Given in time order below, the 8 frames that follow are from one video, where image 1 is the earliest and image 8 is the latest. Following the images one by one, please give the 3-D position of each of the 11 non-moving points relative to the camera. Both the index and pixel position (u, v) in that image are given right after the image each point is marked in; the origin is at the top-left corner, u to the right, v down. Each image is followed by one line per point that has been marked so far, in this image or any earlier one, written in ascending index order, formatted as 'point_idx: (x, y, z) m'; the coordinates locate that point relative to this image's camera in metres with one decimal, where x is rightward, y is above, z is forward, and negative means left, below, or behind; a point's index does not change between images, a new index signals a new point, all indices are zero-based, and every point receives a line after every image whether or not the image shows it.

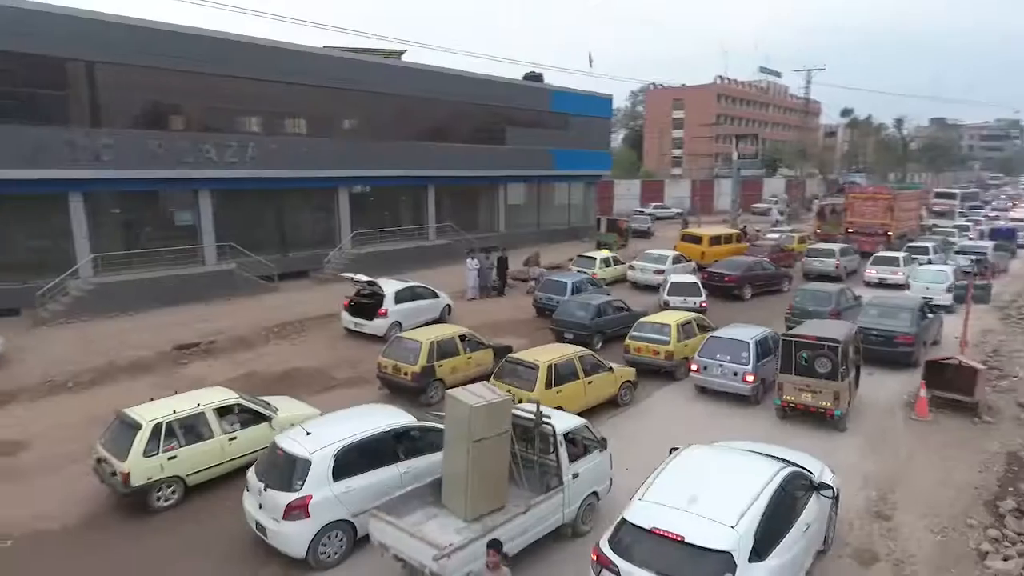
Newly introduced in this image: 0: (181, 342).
0: (-7.8, -1.3, +15.0) m
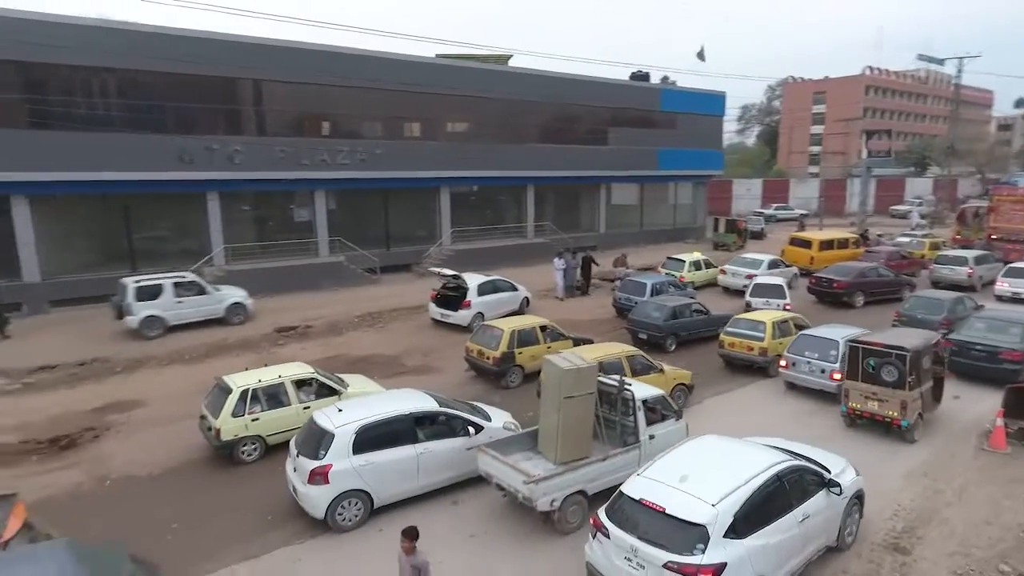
0: (-6.2, -1.0, +17.1) m
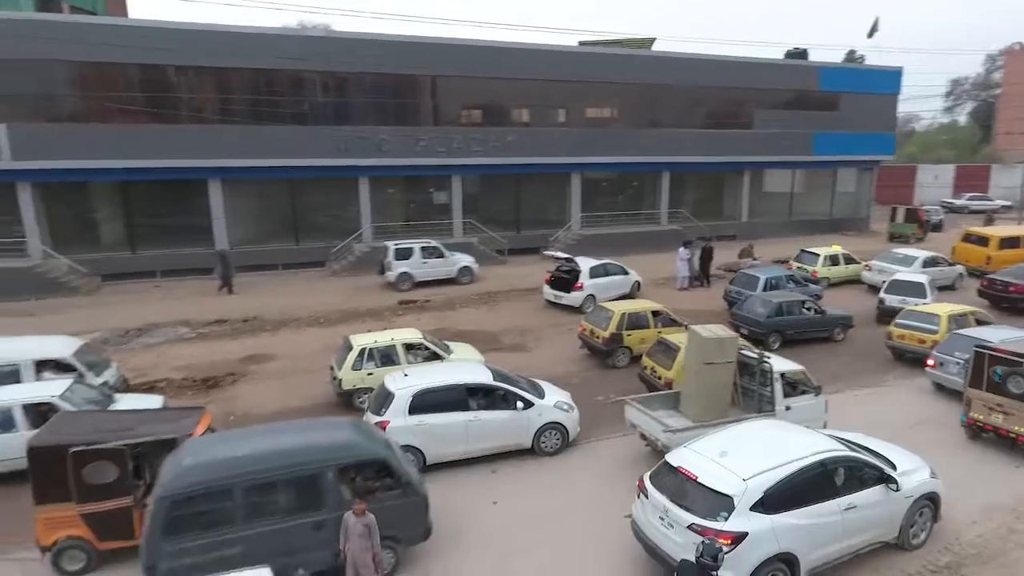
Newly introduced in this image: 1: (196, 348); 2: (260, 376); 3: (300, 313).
0: (-3.2, -0.3, +19.1) m
1: (-7.8, -1.5, +15.6) m
2: (-5.6, -2.0, +14.1) m
3: (-6.0, -0.7, +17.9) m
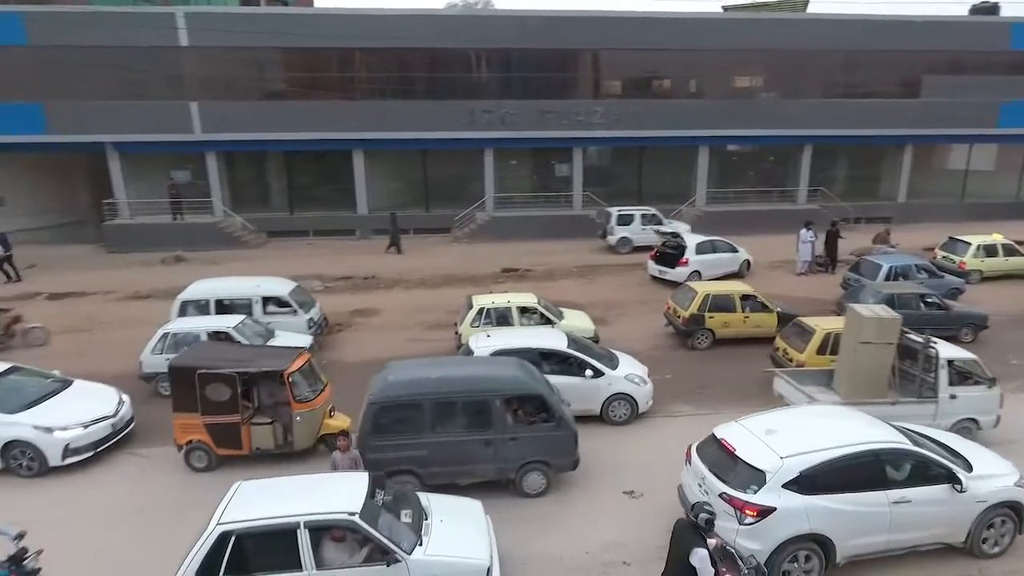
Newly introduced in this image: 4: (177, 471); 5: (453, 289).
0: (0.0, +0.7, +20.1) m
1: (-5.5, -0.3, +18.0) m
2: (-3.8, -1.0, +16.1) m
3: (-3.1, +0.4, +19.7) m
4: (-6.0, -3.2, +11.2) m
5: (-1.8, -0.1, +18.5) m
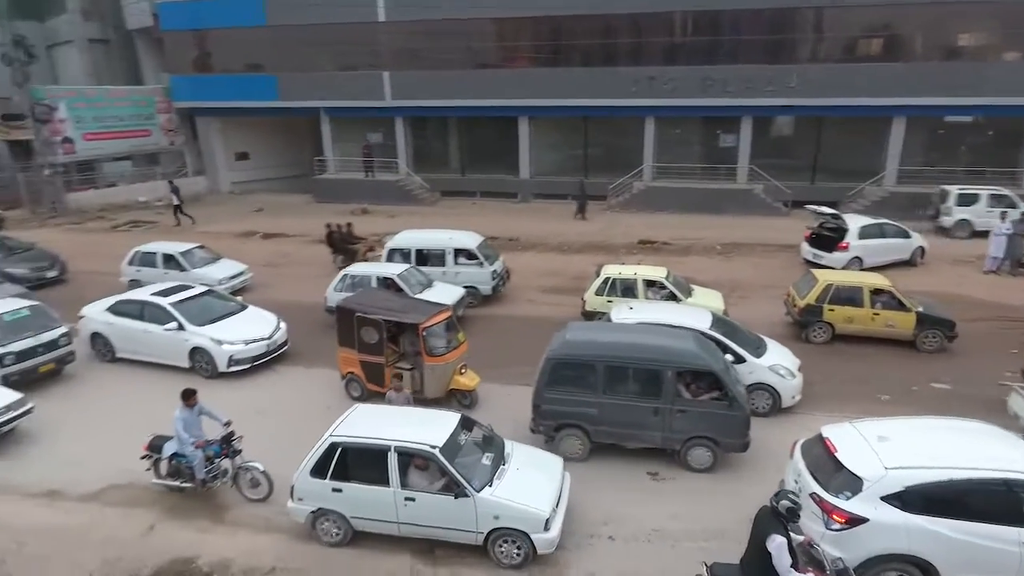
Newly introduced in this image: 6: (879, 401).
0: (+4.4, +1.5, +19.9) m
1: (-1.5, +1.0, +19.7) m
2: (-0.6, 0.0, +17.4) m
3: (+1.3, +1.6, +20.5) m
4: (-4.4, -2.2, +13.7) m
5: (+2.1, +0.9, +19.0) m
6: (+6.4, -2.0, +11.3) m
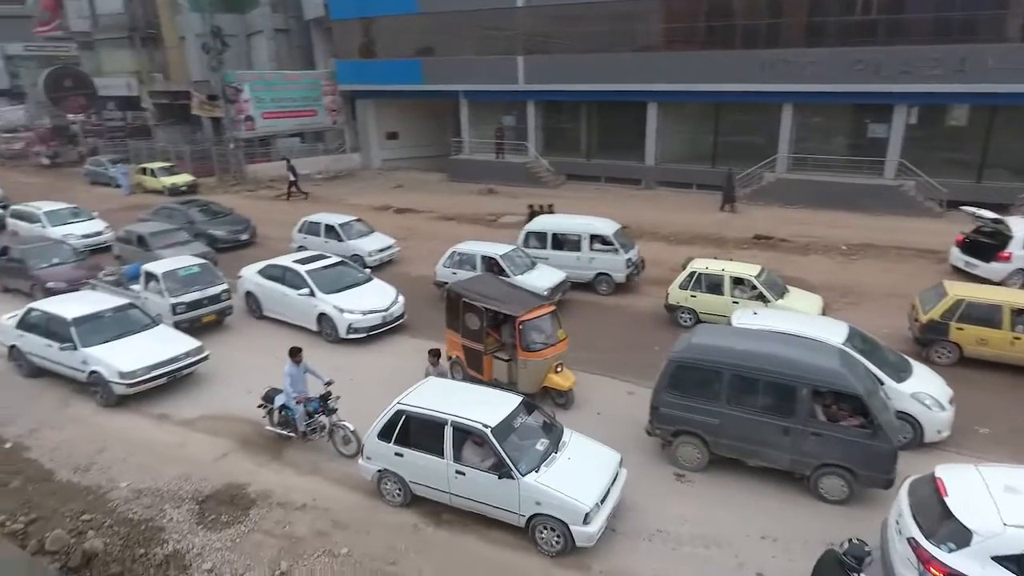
0: (+7.6, +1.6, +18.6) m
1: (+1.8, +1.5, +19.9) m
2: (+2.0, +0.4, +17.5) m
3: (+4.8, +1.8, +20.0) m
4: (-2.7, -1.5, +14.8) m
5: (+5.1, +1.1, +18.3) m
6: (+7.2, -2.3, +9.9) m
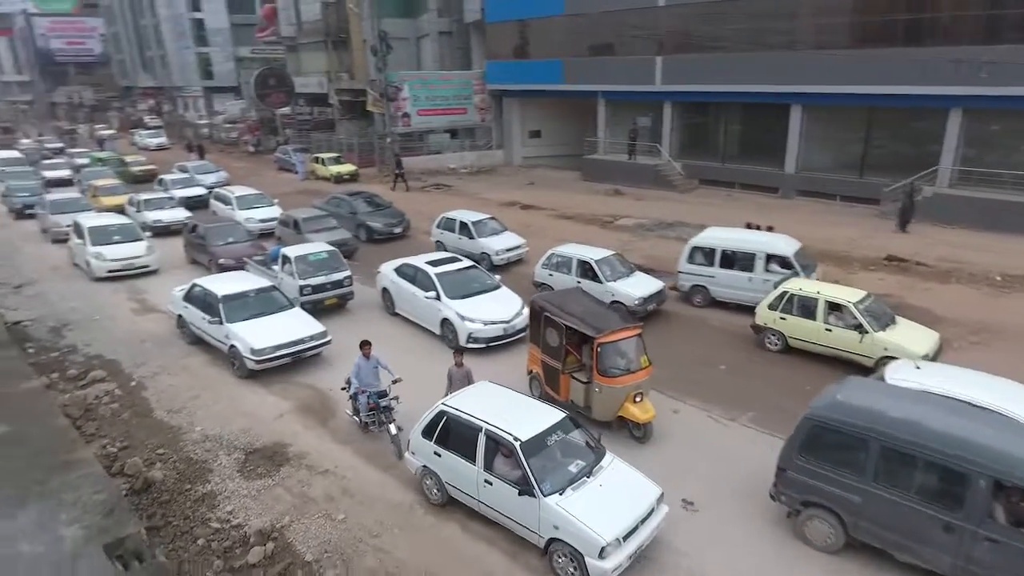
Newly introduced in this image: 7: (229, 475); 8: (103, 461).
0: (+10.3, +0.8, +16.4) m
1: (+5.0, +1.2, +19.1) m
2: (+4.5, +0.1, +16.7) m
3: (+7.9, +1.3, +18.4) m
4: (-0.9, -1.4, +15.4) m
5: (+7.7, +0.6, +16.7) m
6: (+7.3, -2.9, +8.1) m
7: (-4.1, -2.7, +9.2) m
8: (-6.1, -2.6, +9.6) m
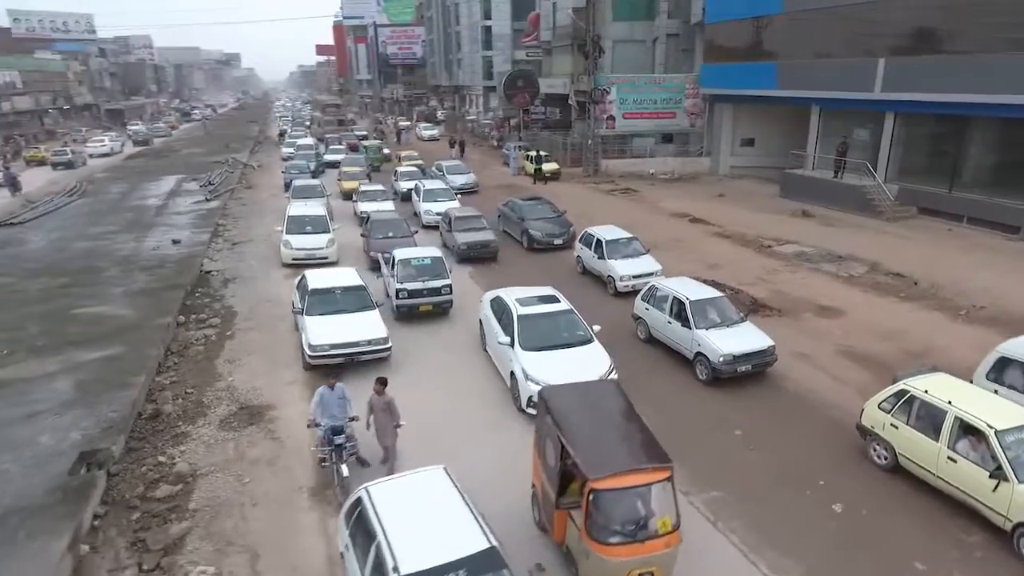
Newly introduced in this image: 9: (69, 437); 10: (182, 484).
0: (+11.4, -1.0, +11.4) m
1: (+7.7, +0.1, +16.0) m
2: (+6.2, -0.9, +14.0) m
3: (+10.1, -0.2, +14.2) m
4: (+0.6, -1.6, +15.1) m
5: (+9.2, -0.9, +12.7) m
6: (+4.8, -4.0, +5.1) m
7: (-5.0, -2.2, +10.7) m
8: (-6.7, -1.9, +11.9) m
9: (-6.9, -2.3, +10.0) m
10: (-4.6, -2.7, +8.9) m
